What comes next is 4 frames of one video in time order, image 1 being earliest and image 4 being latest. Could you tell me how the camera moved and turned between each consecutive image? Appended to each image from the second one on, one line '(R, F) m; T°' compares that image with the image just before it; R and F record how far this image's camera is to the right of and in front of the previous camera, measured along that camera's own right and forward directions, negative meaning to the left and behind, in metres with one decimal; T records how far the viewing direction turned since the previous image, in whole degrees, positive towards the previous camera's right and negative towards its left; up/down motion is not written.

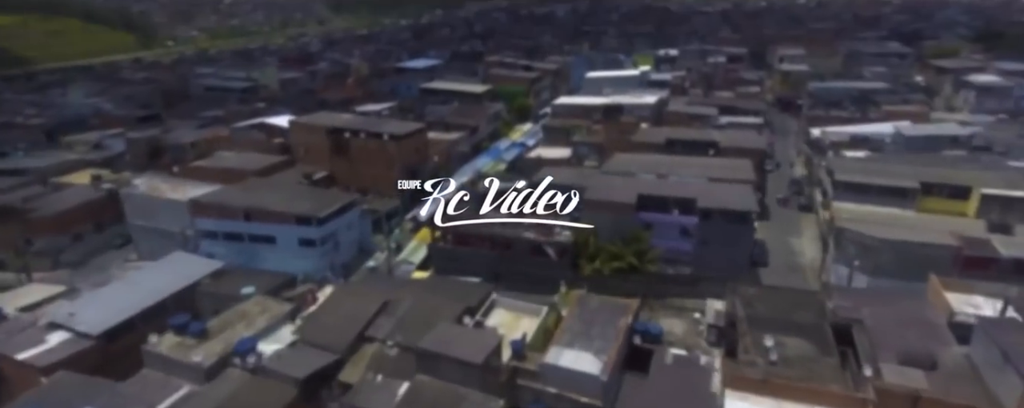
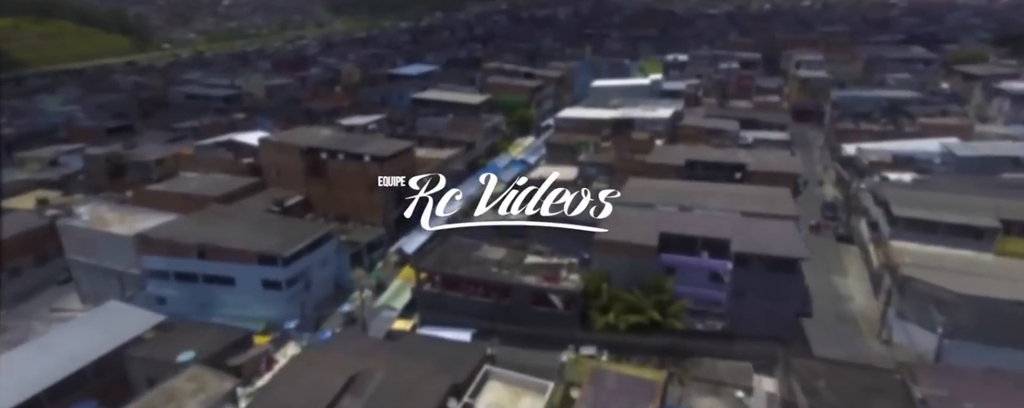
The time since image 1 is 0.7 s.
(+0.1, +4.4) m; 0°
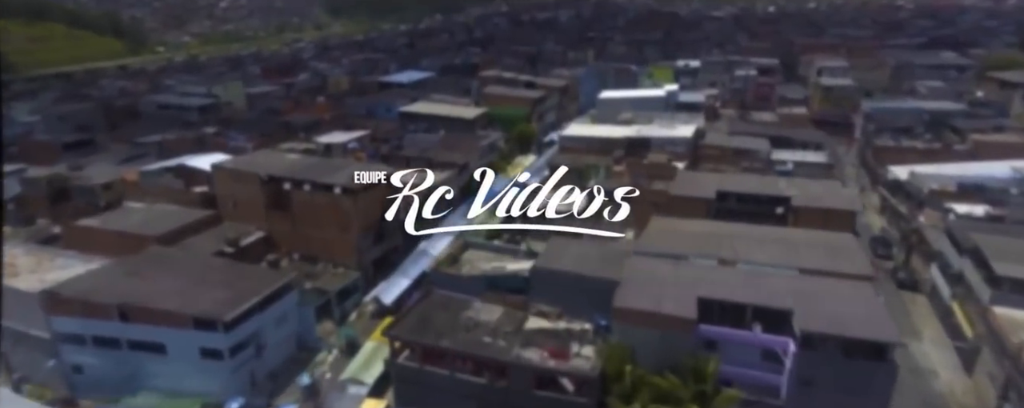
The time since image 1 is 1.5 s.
(+0.1, +5.1) m; 0°
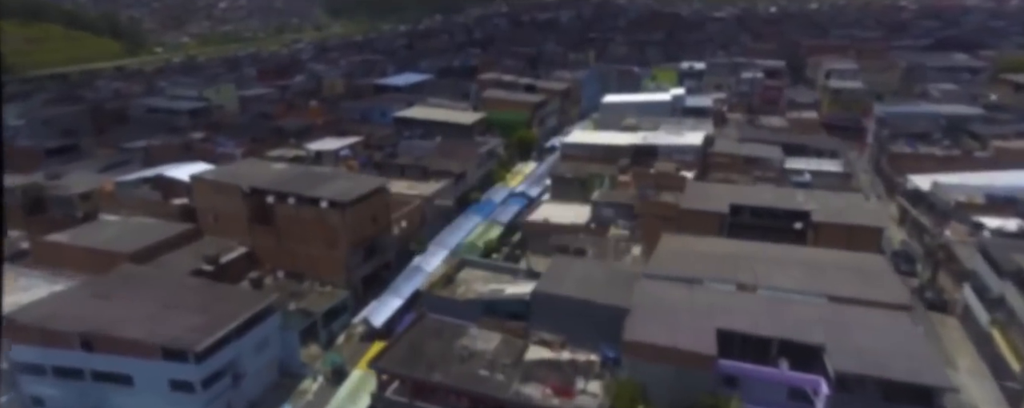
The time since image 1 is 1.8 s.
(0.0, +1.8) m; 0°
